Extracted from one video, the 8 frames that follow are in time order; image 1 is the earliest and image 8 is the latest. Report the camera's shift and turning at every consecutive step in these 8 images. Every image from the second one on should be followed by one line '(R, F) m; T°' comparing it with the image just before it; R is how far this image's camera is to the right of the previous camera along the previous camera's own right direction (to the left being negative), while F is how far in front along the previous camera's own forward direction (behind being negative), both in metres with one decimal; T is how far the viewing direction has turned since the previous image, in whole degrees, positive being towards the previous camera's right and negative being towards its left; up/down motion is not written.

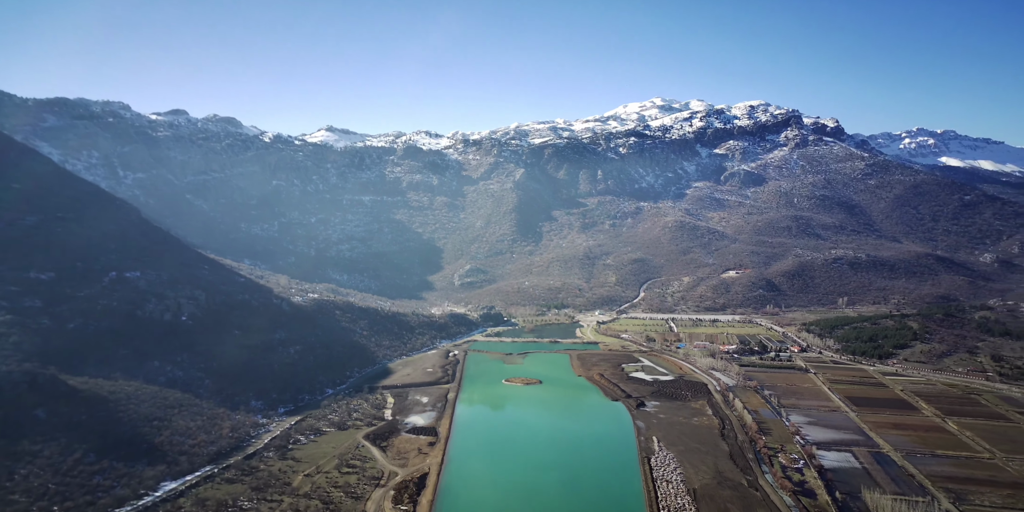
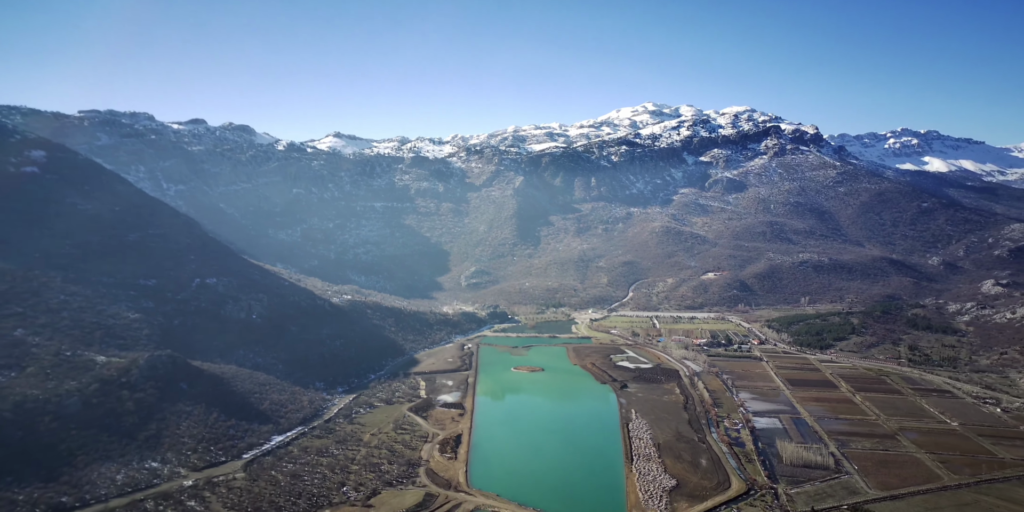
(-1.0, -10.0) m; 0°
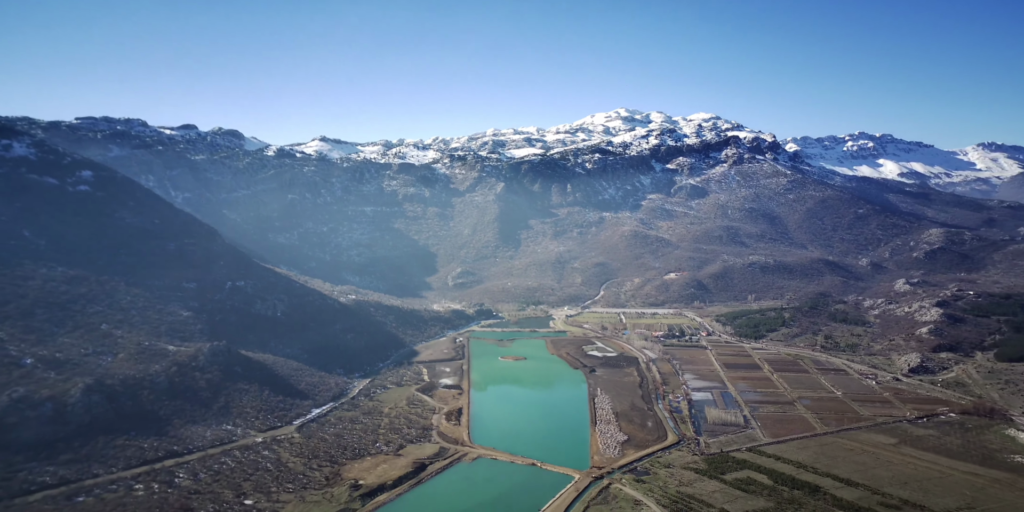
(-0.9, -10.3) m; +2°
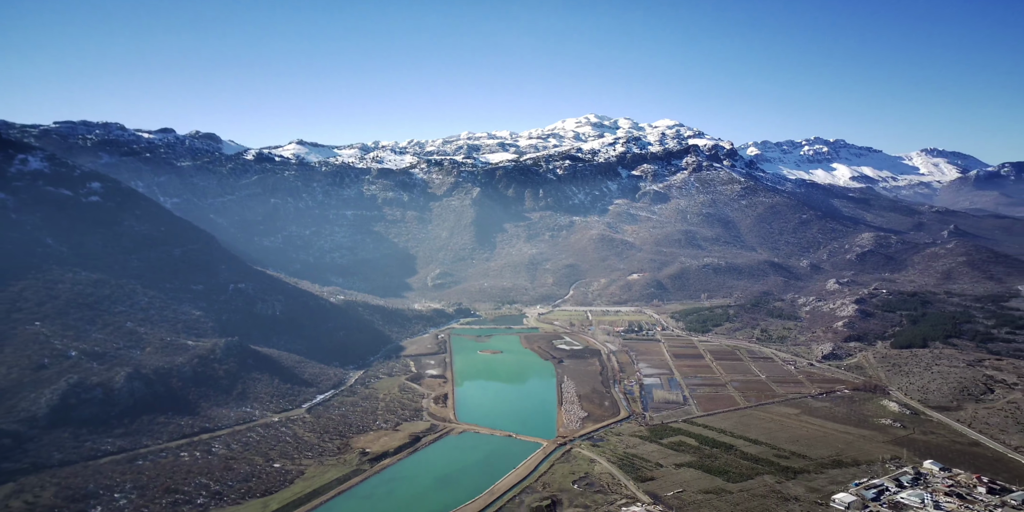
(-0.4, -8.0) m; +2°
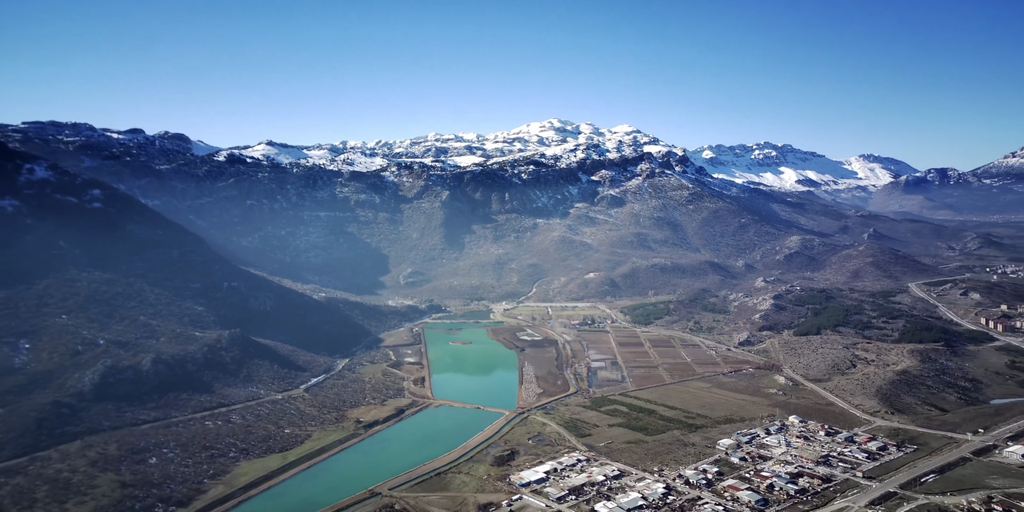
(-0.2, -9.8) m; +3°
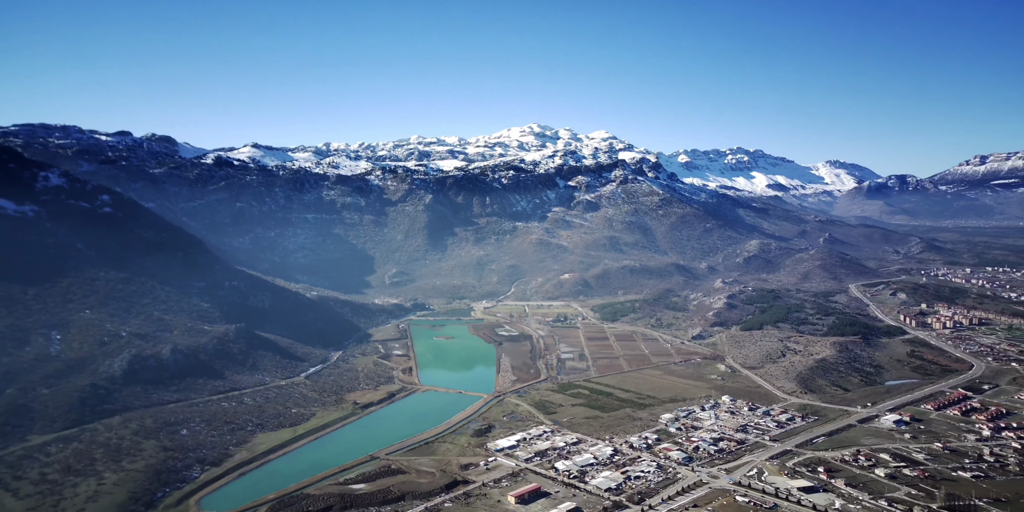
(+0.3, -7.9) m; +2°
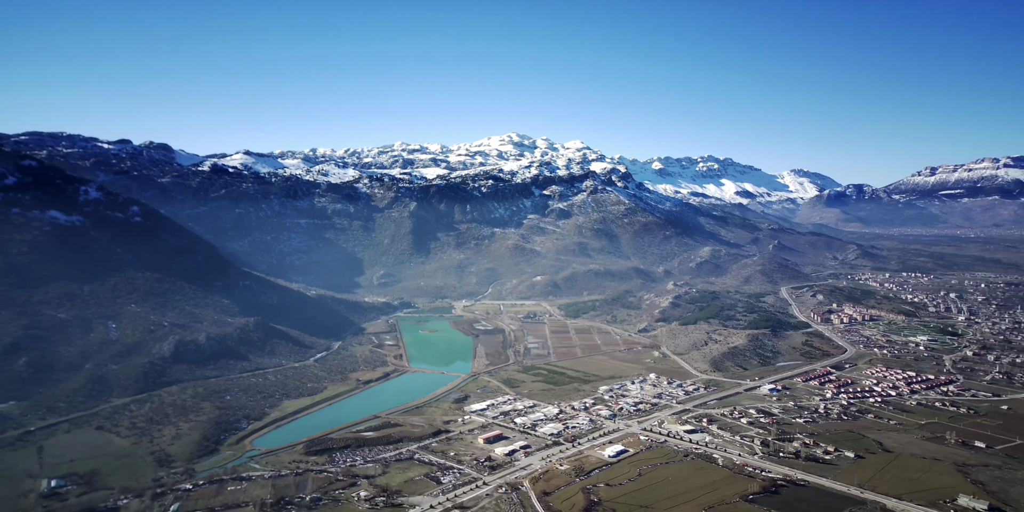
(+0.9, -14.0) m; +2°
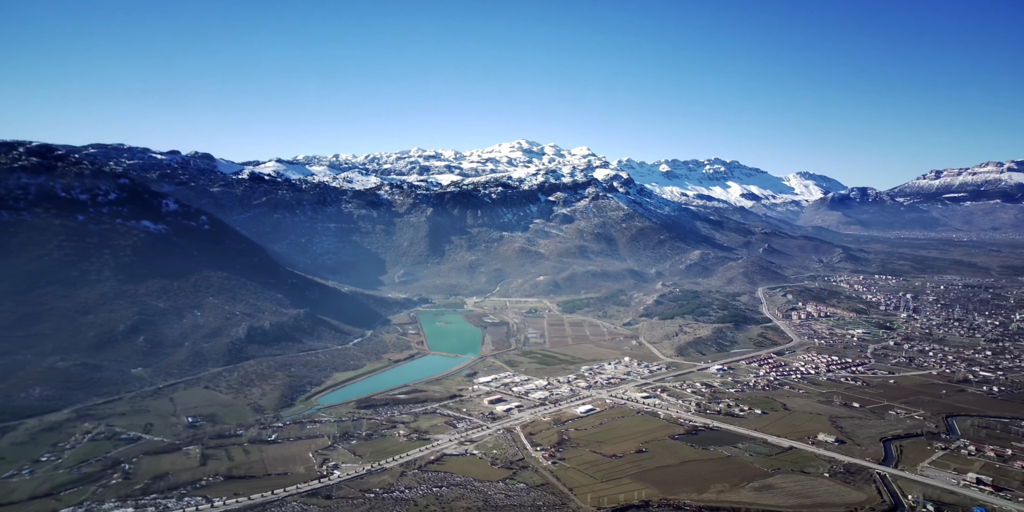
(+1.9, -15.8) m; -2°
